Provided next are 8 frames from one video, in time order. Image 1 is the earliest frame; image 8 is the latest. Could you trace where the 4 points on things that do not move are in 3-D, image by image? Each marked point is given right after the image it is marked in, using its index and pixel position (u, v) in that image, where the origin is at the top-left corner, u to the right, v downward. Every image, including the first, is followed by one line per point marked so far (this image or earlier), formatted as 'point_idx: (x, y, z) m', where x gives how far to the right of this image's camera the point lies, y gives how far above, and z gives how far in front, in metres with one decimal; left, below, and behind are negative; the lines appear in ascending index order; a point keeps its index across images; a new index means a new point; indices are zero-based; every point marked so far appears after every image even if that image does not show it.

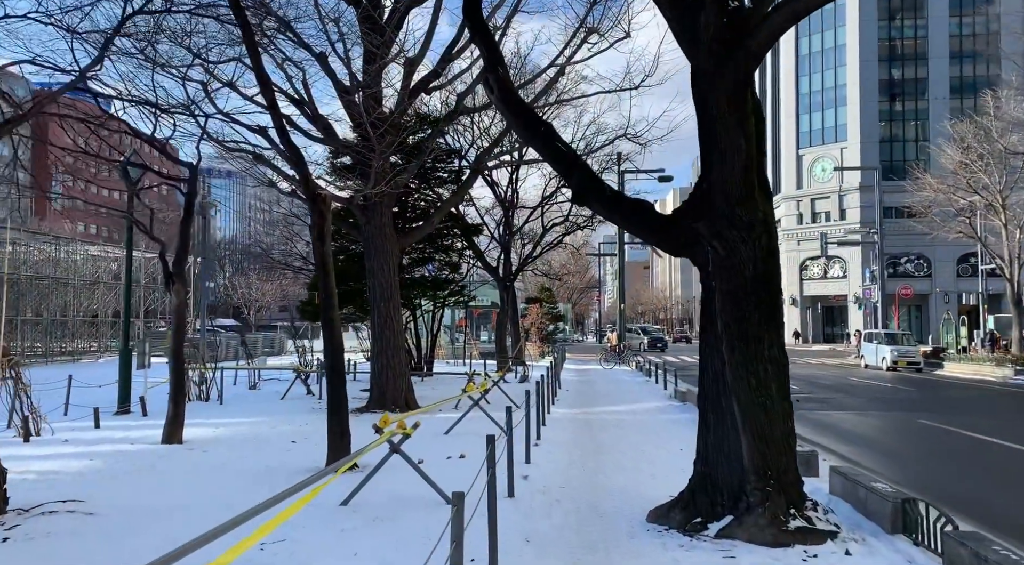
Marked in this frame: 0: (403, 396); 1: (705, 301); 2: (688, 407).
0: (-2.1, -2.2, +16.3) m
1: (+1.6, -0.2, +7.0) m
2: (+3.6, -2.5, +17.2) m
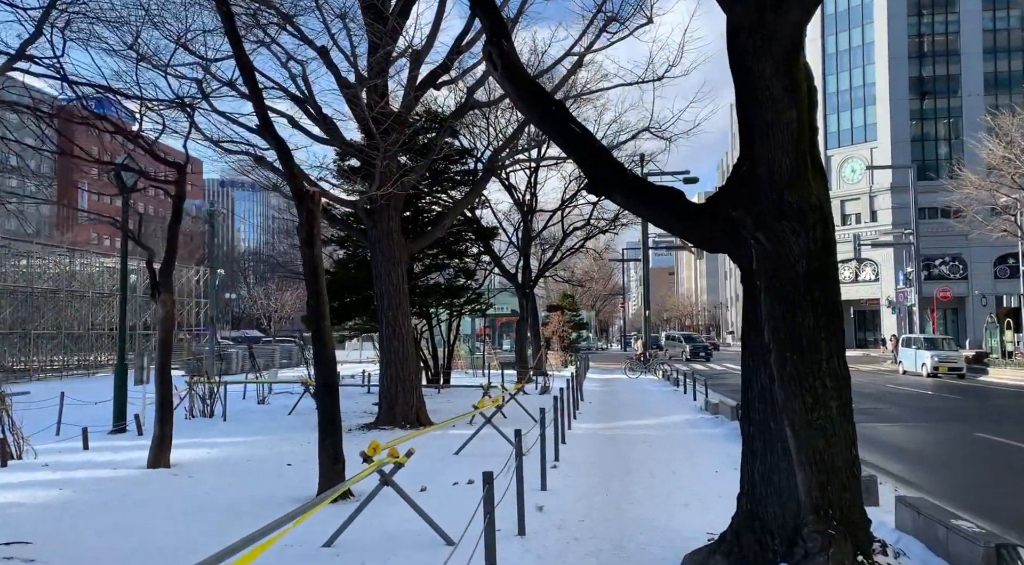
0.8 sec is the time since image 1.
0: (-1.8, -2.3, +15.2) m
1: (+1.6, -0.2, +5.9) m
2: (+3.9, -2.6, +16.0) m
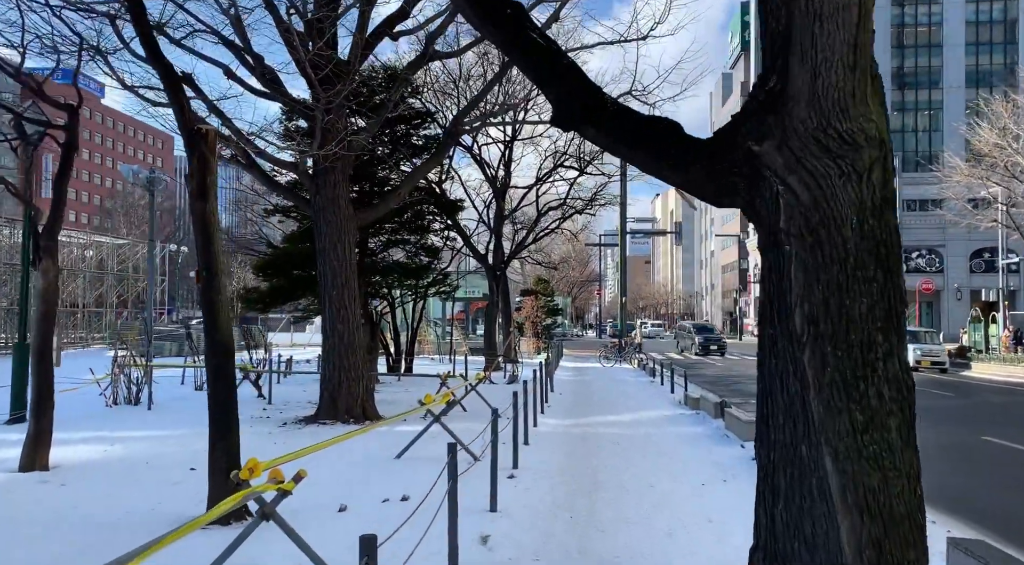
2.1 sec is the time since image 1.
0: (-2.4, -1.9, +13.5) m
1: (+1.3, 0.0, +4.2) m
2: (+3.2, -2.3, +14.4) m
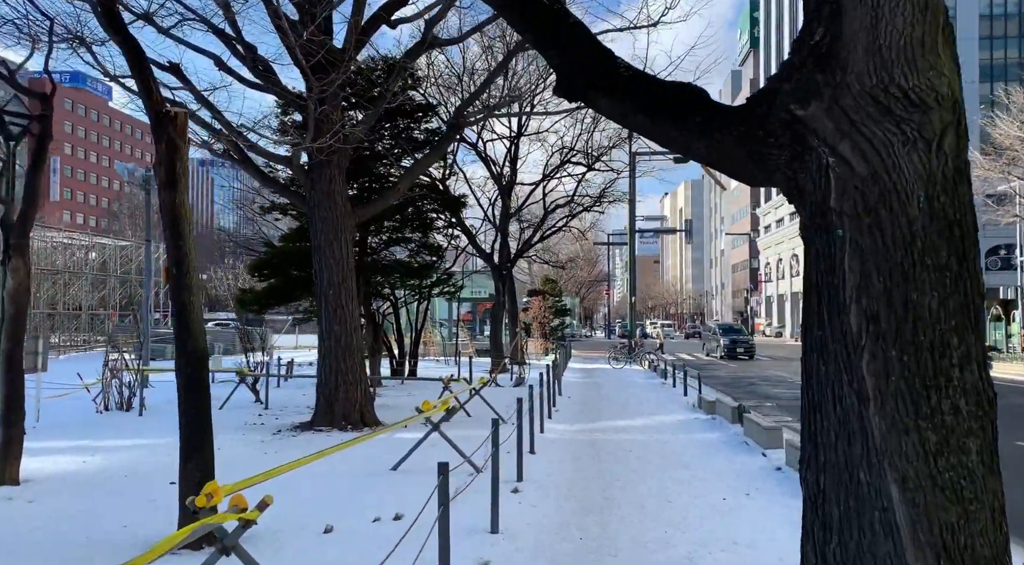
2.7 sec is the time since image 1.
0: (-2.3, -1.9, +12.8) m
1: (+1.2, +0.1, +3.5) m
2: (+3.3, -2.3, +13.7) m
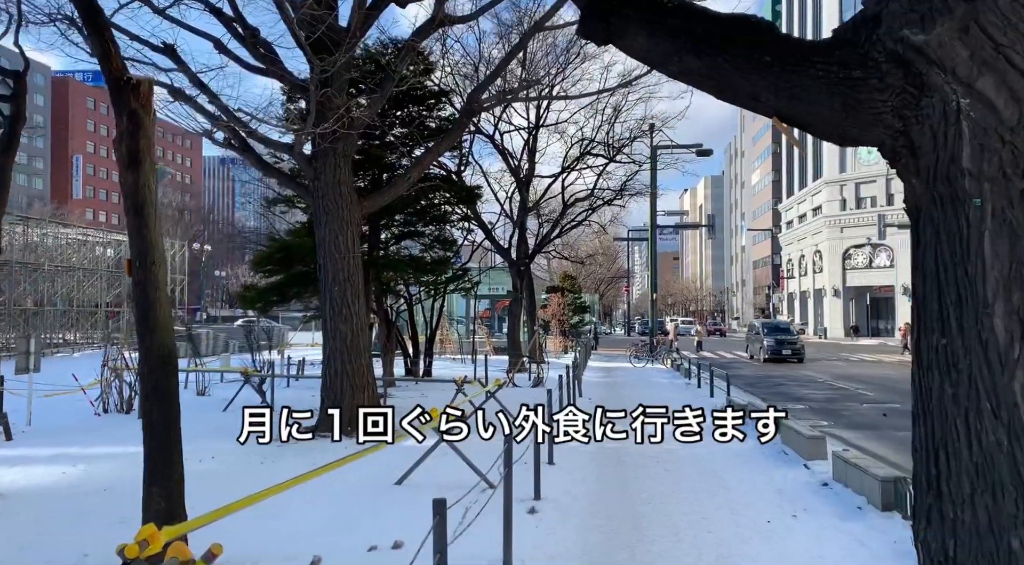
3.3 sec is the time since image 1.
0: (-2.1, -1.8, +12.0) m
1: (+1.3, +0.1, +2.6) m
2: (+3.6, -2.2, +12.8) m
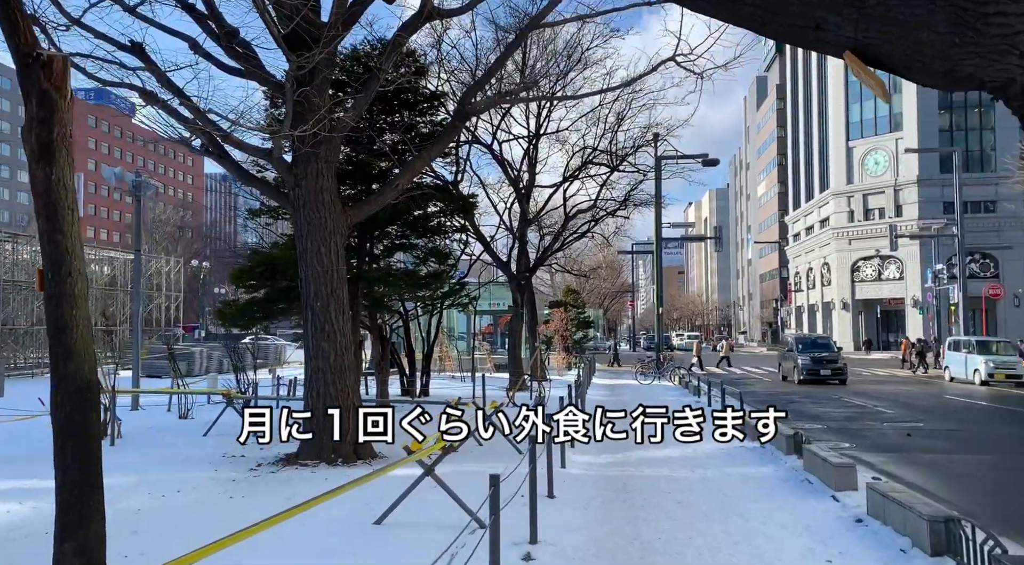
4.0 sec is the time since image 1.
0: (-2.1, -2.0, +11.1) m
1: (+1.2, +0.1, +1.7) m
2: (+3.6, -2.4, +11.8) m
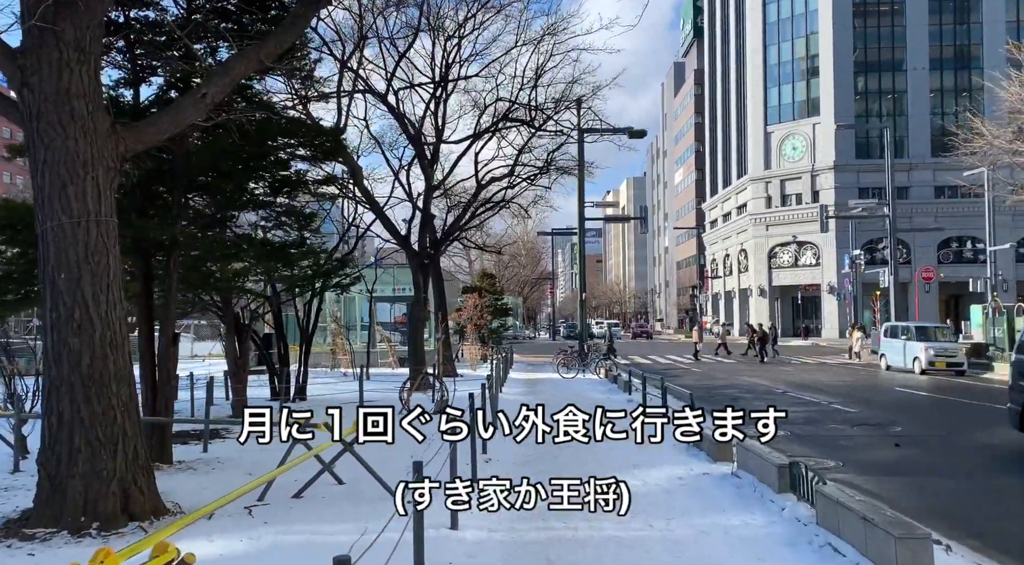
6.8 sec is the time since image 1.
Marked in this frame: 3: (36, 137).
0: (-3.3, -1.7, +7.1) m
1: (+0.9, +0.3, -1.9) m
2: (+2.3, -2.0, +8.3) m
3: (-3.8, +1.2, +7.0) m
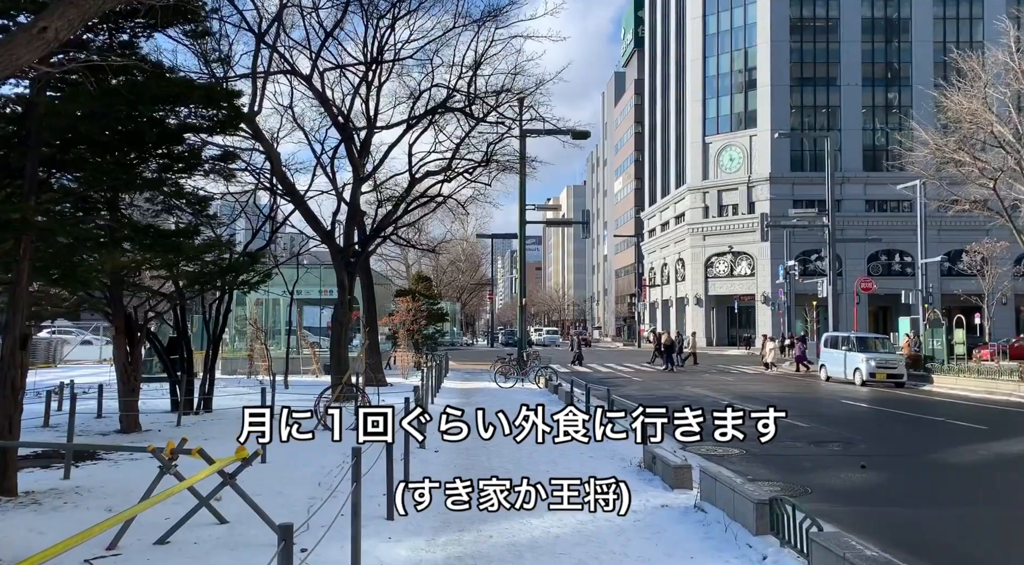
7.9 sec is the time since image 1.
0: (-3.8, -1.6, +5.3) m
1: (+1.1, +0.4, -3.4) m
2: (+1.7, -2.0, +7.0) m
3: (-4.3, +1.3, +5.2) m
